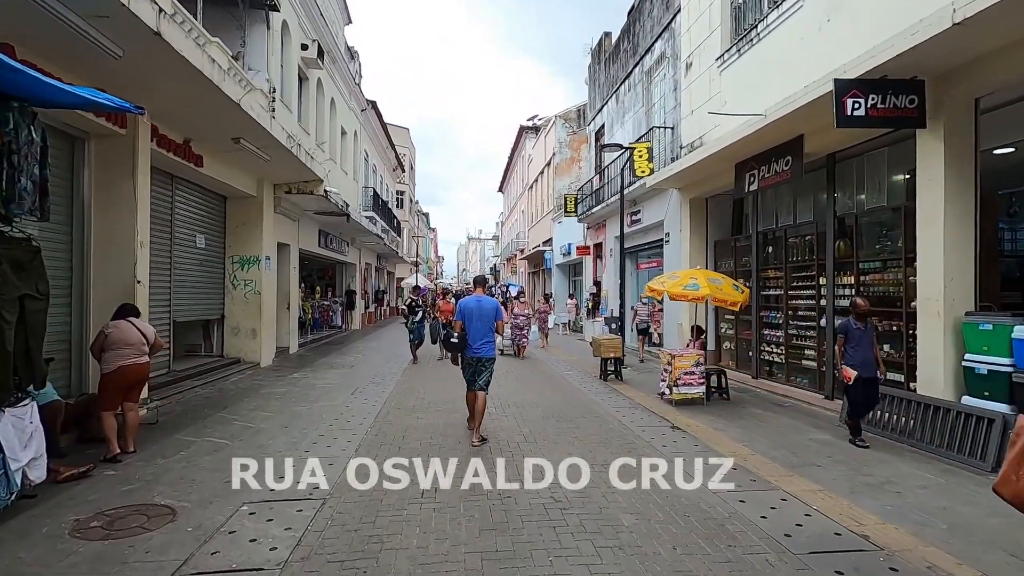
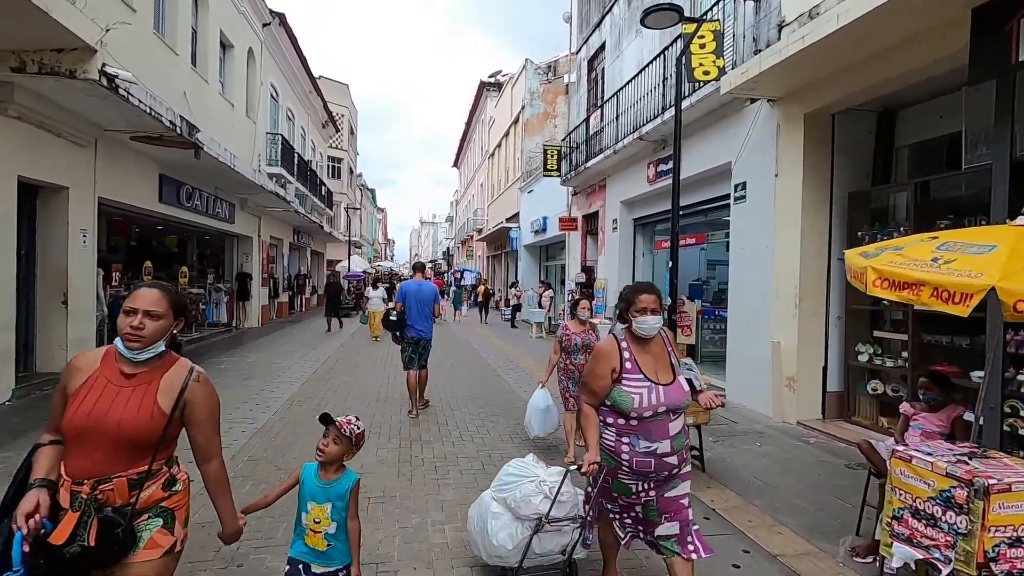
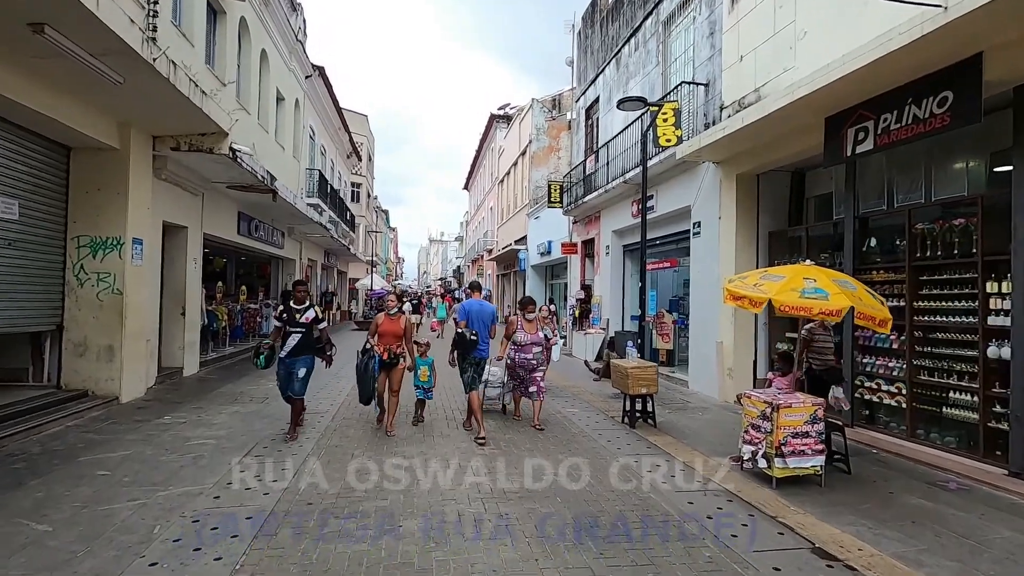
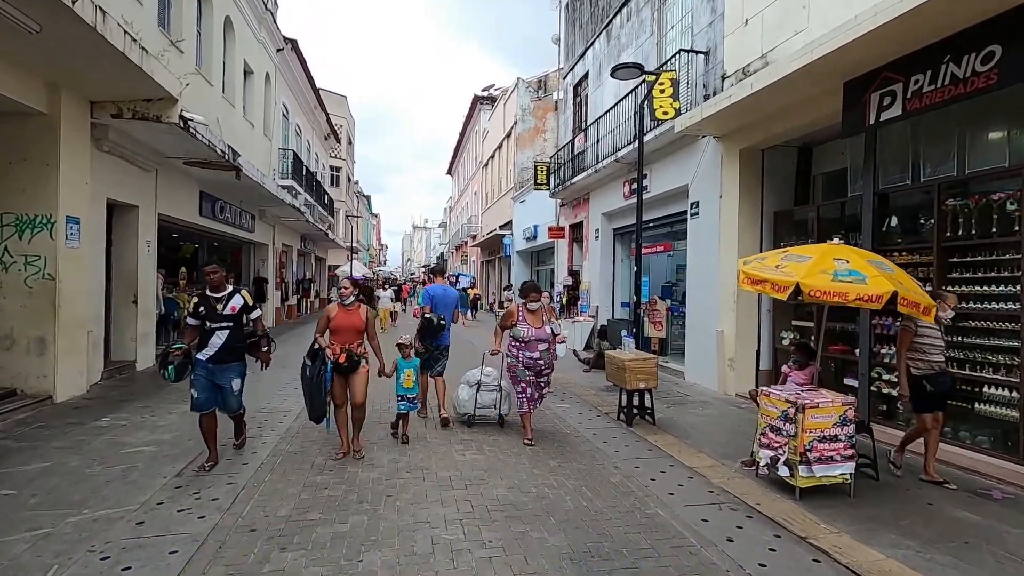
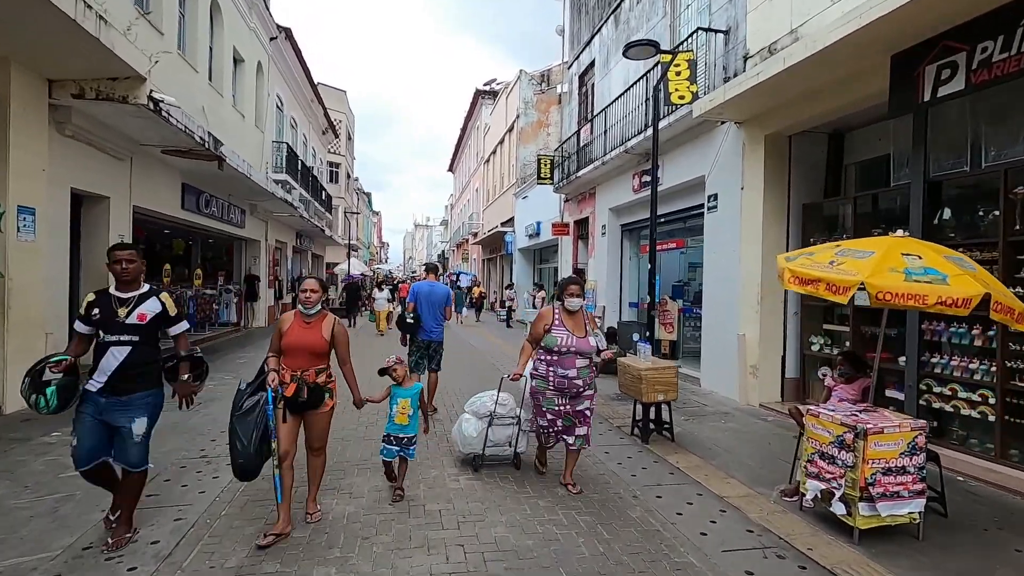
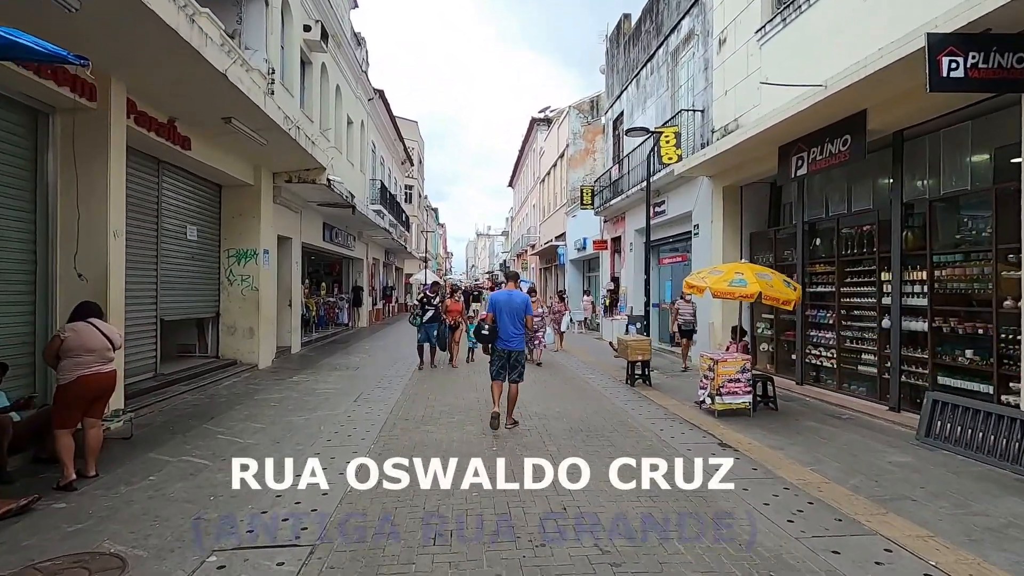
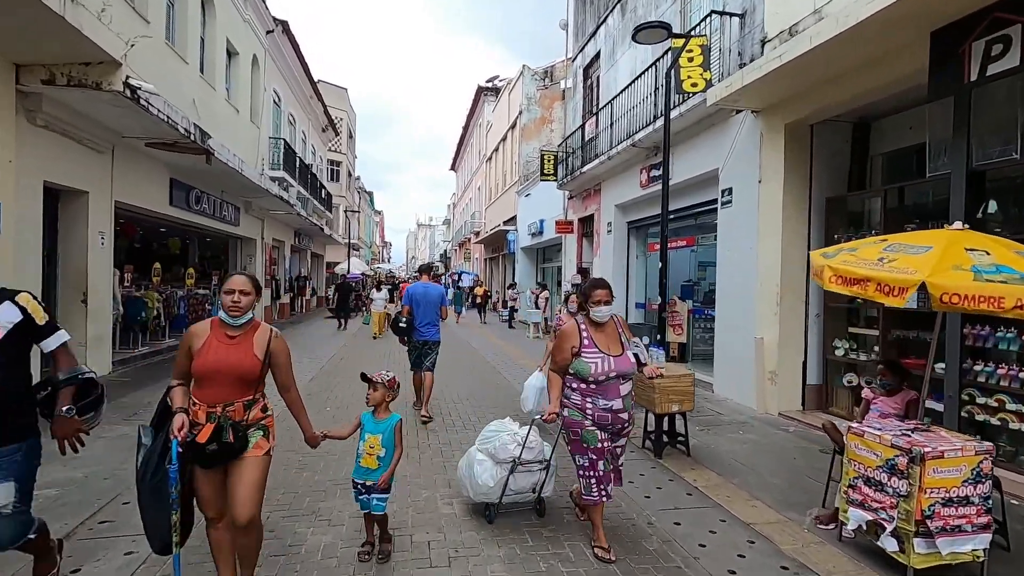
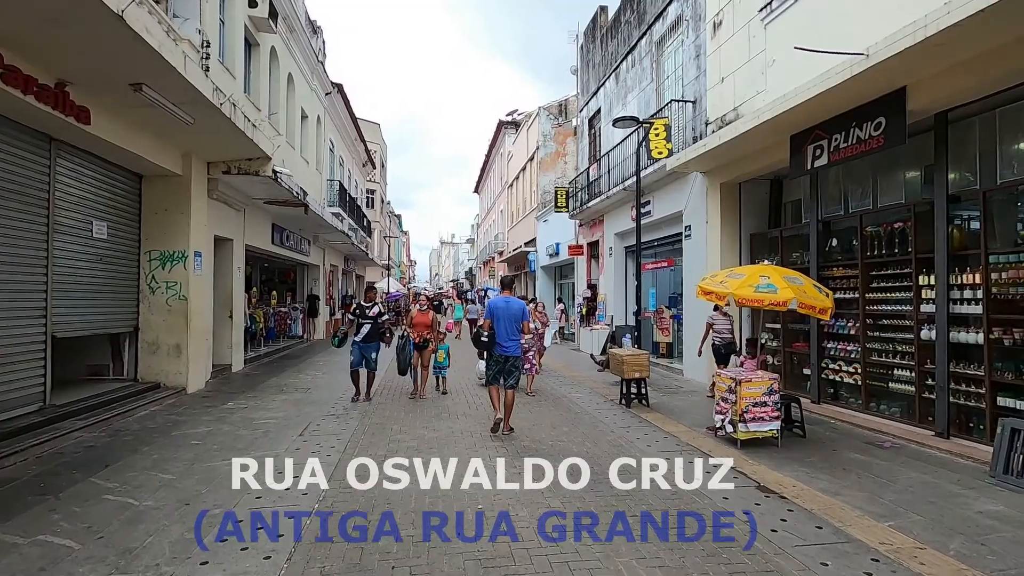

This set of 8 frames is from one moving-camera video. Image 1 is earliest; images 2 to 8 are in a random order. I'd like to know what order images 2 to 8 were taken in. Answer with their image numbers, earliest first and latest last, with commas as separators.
6, 8, 3, 4, 5, 7, 2
